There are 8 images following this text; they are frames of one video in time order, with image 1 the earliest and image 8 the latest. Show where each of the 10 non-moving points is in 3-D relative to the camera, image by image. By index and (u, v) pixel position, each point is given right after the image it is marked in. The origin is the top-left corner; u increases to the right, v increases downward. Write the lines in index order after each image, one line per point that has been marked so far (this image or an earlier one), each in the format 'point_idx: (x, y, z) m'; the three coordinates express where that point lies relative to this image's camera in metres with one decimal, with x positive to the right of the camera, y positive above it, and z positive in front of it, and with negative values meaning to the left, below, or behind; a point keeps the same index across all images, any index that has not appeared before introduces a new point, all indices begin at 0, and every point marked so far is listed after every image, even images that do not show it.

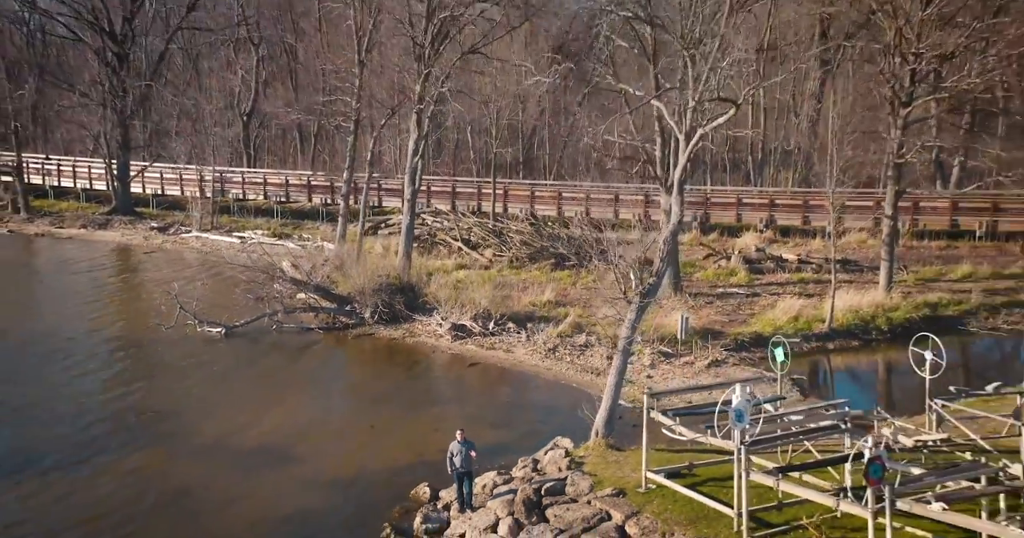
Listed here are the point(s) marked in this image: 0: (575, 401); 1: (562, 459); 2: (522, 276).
0: (+1.0, -2.0, +12.8) m
1: (+0.6, -2.2, +10.1) m
2: (+0.2, -0.3, +18.9) m
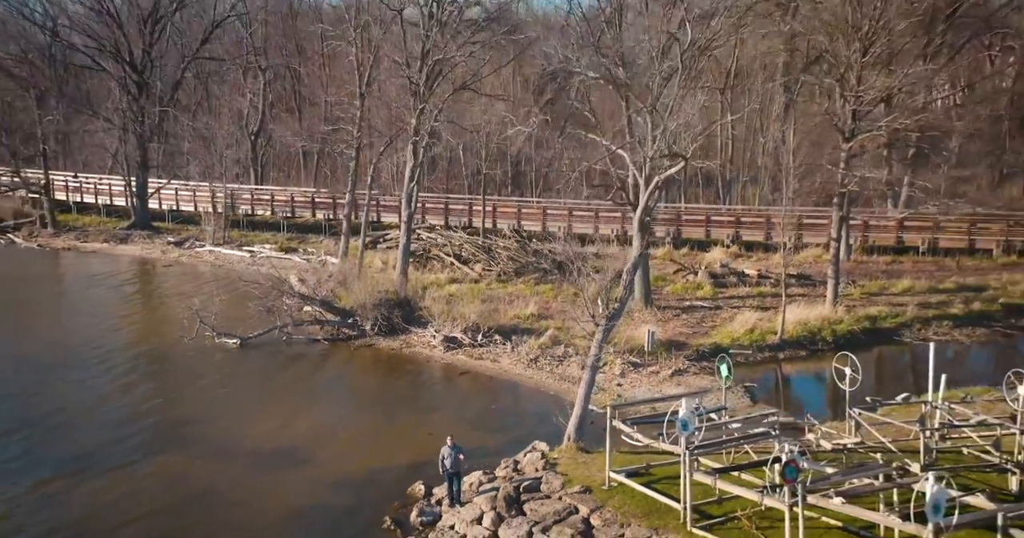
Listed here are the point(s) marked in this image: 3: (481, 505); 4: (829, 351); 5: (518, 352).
0: (+0.7, -2.4, +14.6) m
1: (+0.4, -2.7, +11.9) m
2: (-0.1, -0.6, +20.7) m
3: (-0.3, -2.9, +10.6) m
4: (+6.3, -1.6, +16.7) m
5: (+0.1, -1.7, +17.0) m
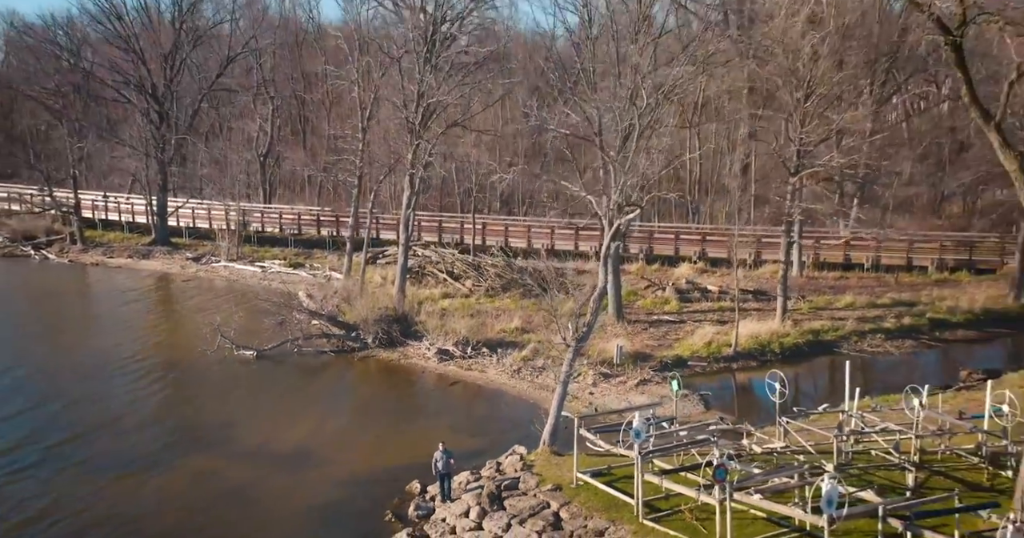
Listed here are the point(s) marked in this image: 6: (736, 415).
0: (+0.4, -2.9, +16.8) m
1: (+0.1, -3.2, +14.2) m
2: (-0.4, -1.0, +22.9) m
3: (-0.6, -3.5, +12.8) m
4: (+6.0, -2.1, +18.9) m
5: (-0.2, -2.2, +19.2) m
6: (+3.8, -2.6, +16.3) m
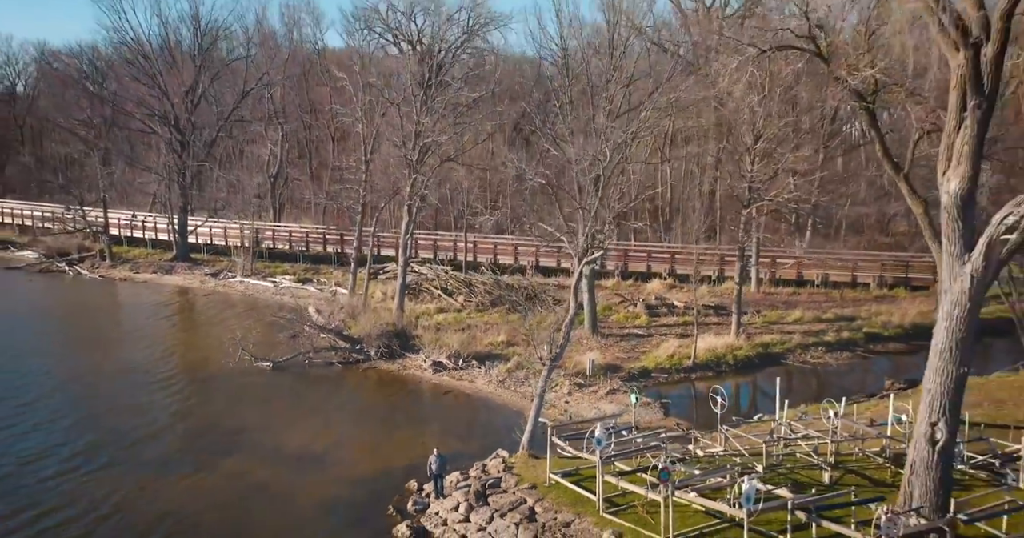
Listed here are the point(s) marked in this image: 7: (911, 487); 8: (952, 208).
0: (0.0, -3.5, +19.4) m
1: (-0.2, -3.9, +16.8) m
2: (-0.8, -1.5, +25.5) m
3: (-1.0, -4.2, +15.5) m
4: (+5.6, -2.6, +21.5) m
5: (-0.6, -2.8, +21.8) m
6: (+3.5, -3.2, +18.9) m
7: (+6.0, -3.2, +12.3) m
8: (+6.3, +0.9, +11.8) m
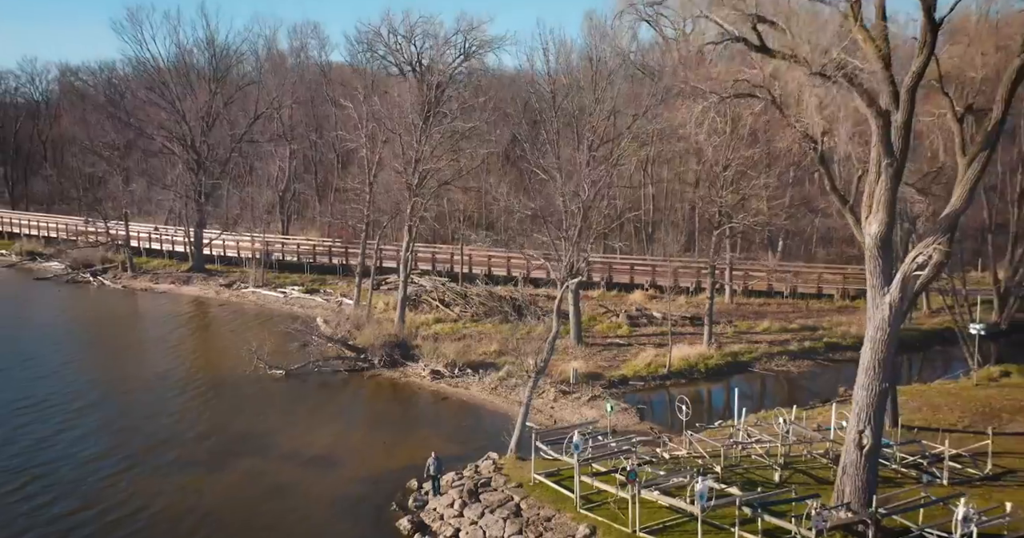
0: (-0.2, -4.0, +21.5) m
1: (-0.5, -4.4, +18.9) m
2: (-1.0, -2.0, +27.5) m
3: (-1.2, -4.7, +17.6) m
4: (+5.4, -3.1, +23.6) m
5: (-0.8, -3.2, +23.9) m
6: (+3.2, -3.7, +21.0) m
7: (+5.8, -3.7, +14.4) m
8: (+6.0, +0.4, +13.9) m
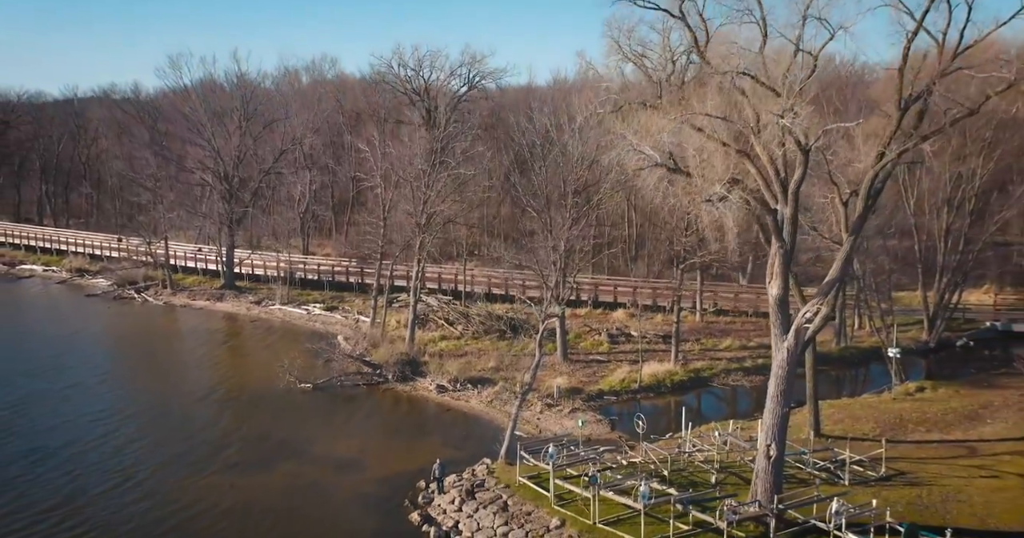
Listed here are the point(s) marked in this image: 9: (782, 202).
0: (-0.4, -5.1, +25.8) m
1: (-0.8, -5.5, +23.2) m
2: (-1.2, -2.9, +31.8) m
3: (-1.5, -5.9, +21.9) m
4: (+5.1, -4.1, +27.8) m
5: (-1.0, -4.3, +28.2) m
6: (+3.0, -4.7, +25.3) m
7: (+5.4, -4.8, +18.6) m
8: (+5.7, -0.8, +18.1) m
9: (+5.4, +1.4, +16.8) m
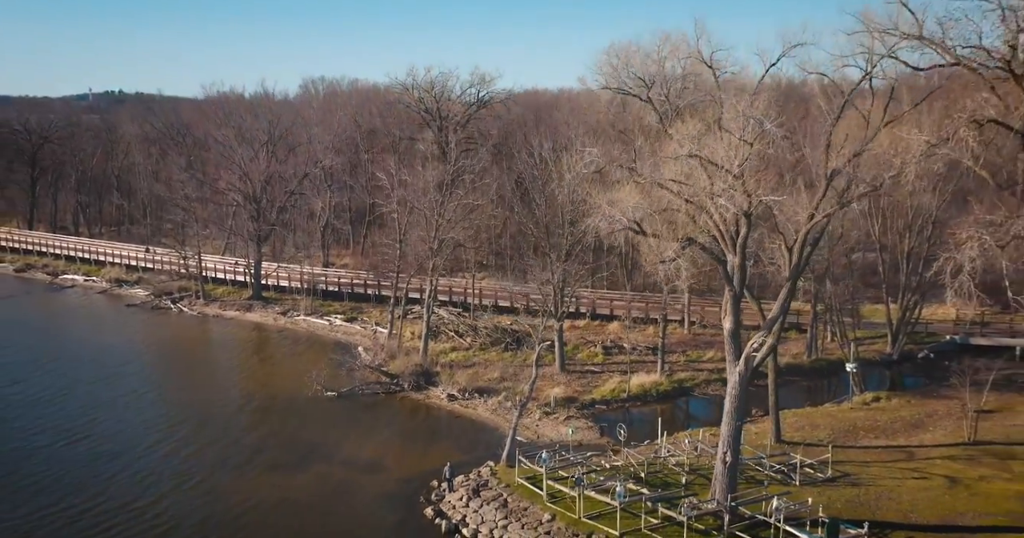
0: (-0.4, -6.0, +29.5) m
1: (-0.8, -6.4, +26.9) m
2: (-1.1, -3.8, +35.5) m
3: (-1.5, -6.8, +25.6) m
4: (+5.2, -4.9, +31.4) m
5: (-1.0, -5.1, +31.9) m
6: (+3.0, -5.6, +28.9) m
7: (+5.4, -5.8, +22.2) m
8: (+5.6, -1.7, +21.6) m
9: (+5.3, +0.4, +20.3) m
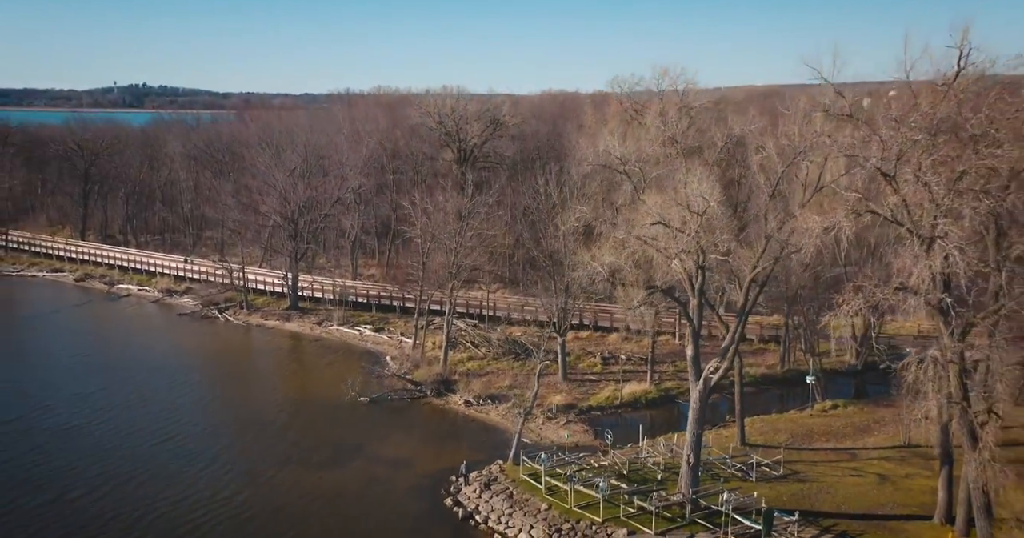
0: (-0.1, -7.0, +34.6) m
1: (-0.5, -7.6, +32.1) m
2: (-0.7, -4.8, +40.6) m
3: (-1.4, -7.9, +30.8) m
4: (+5.5, -6.0, +36.4) m
5: (-0.6, -6.2, +37.0) m
6: (+3.3, -6.7, +33.9) m
7: (+5.5, -7.0, +27.2) m
8: (+5.6, -2.9, +26.5) m
9: (+5.4, -0.8, +25.2) m
